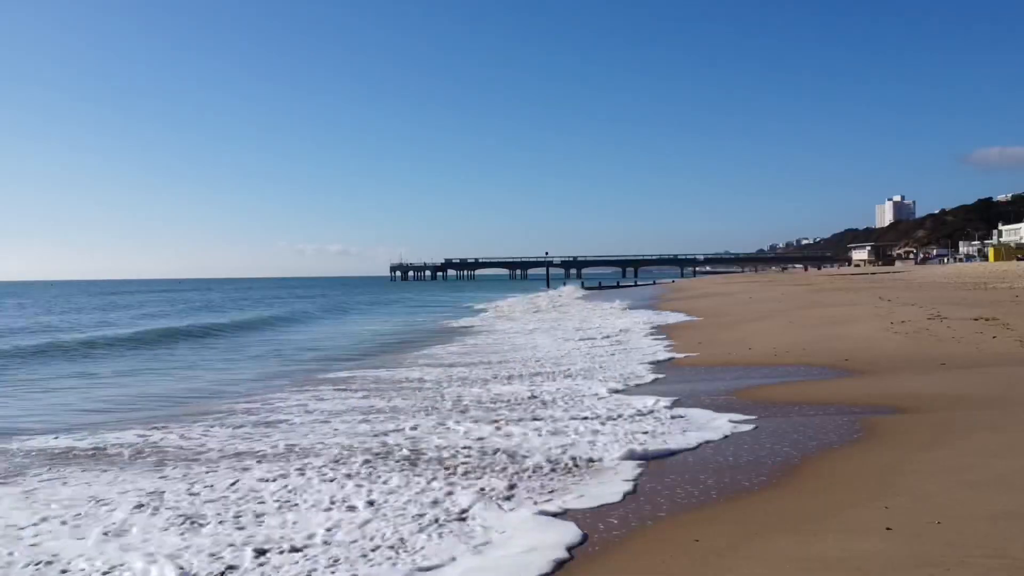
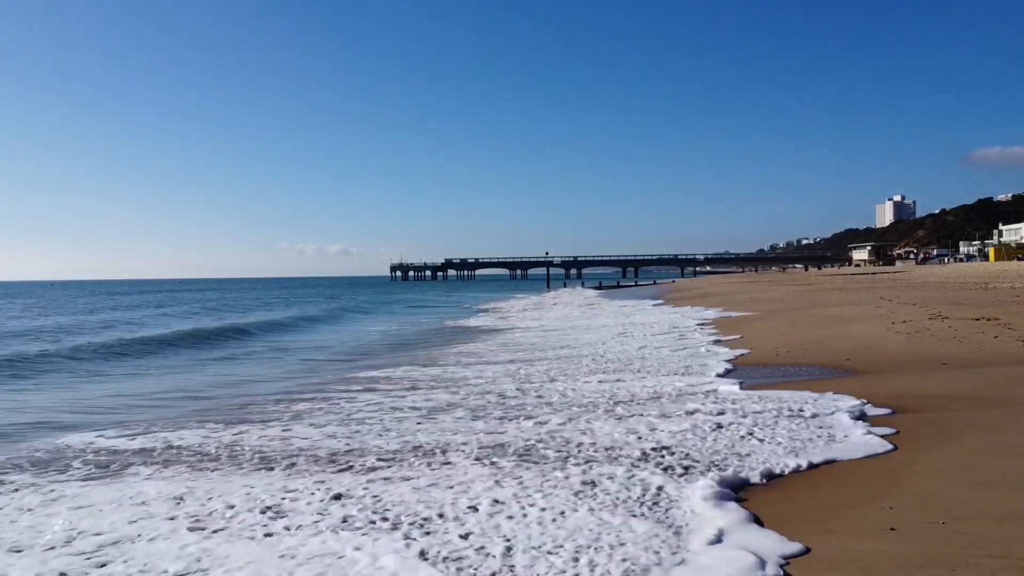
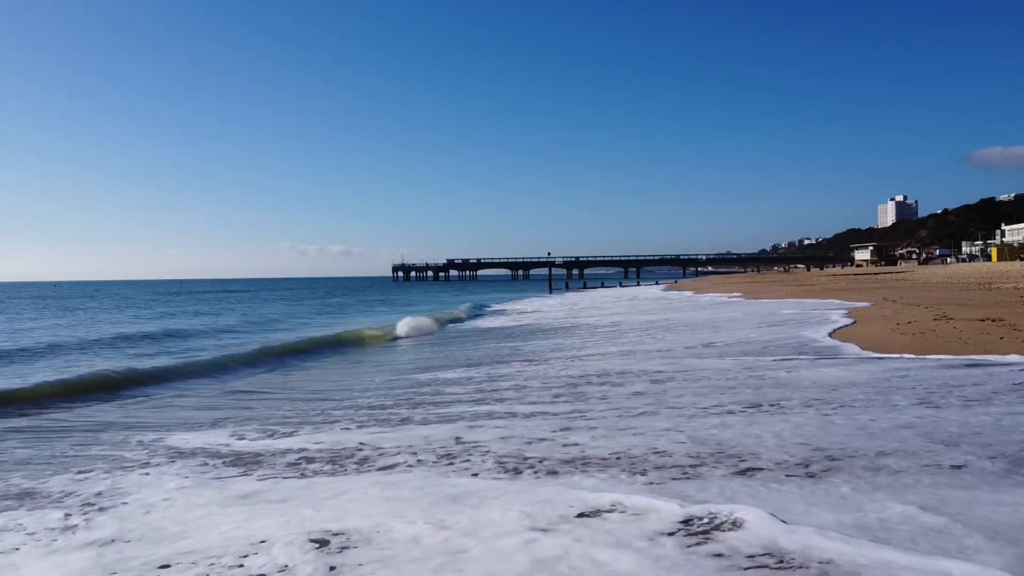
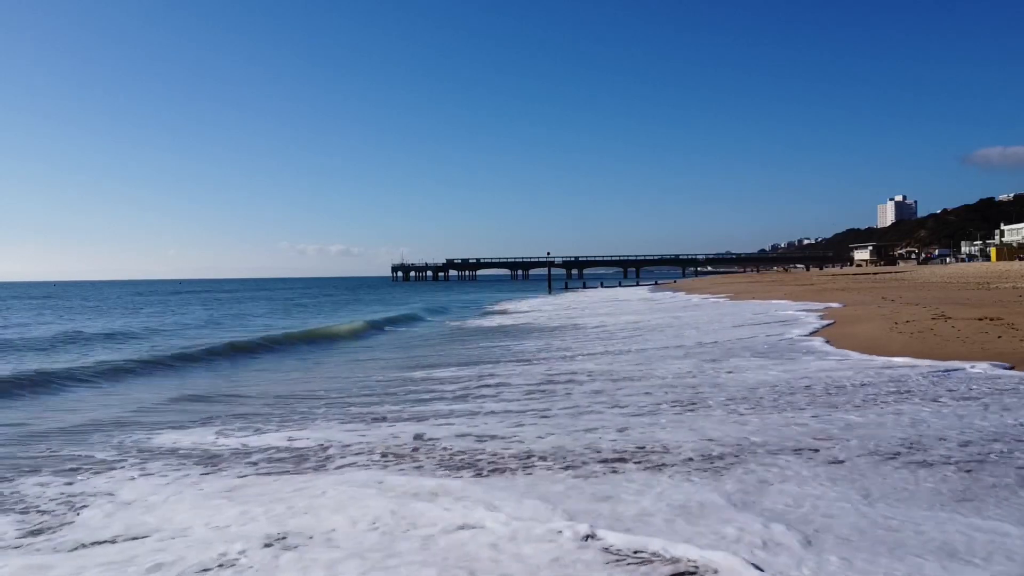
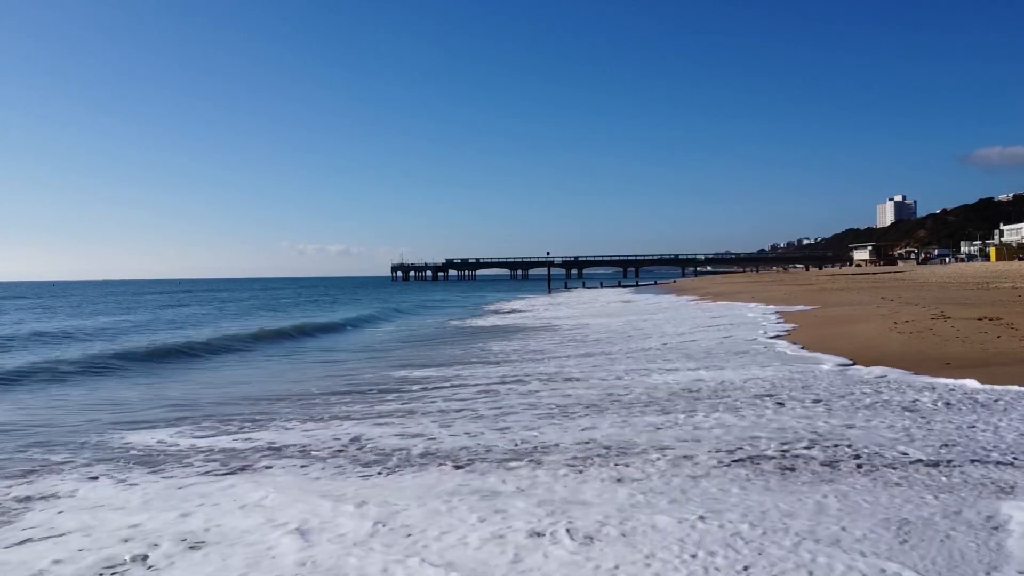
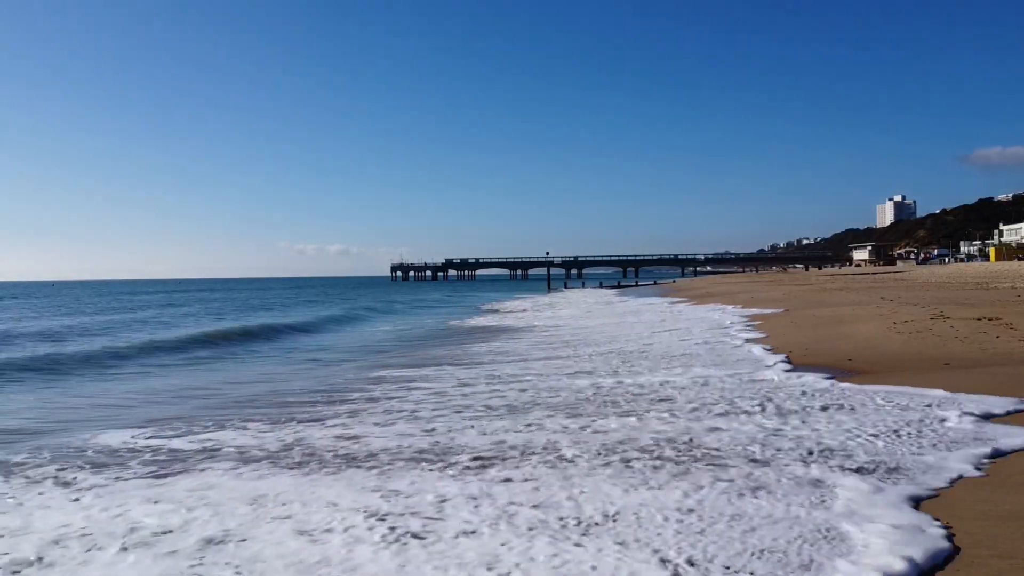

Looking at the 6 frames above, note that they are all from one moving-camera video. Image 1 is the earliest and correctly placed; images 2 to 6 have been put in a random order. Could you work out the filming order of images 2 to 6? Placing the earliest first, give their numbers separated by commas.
2, 6, 5, 4, 3
